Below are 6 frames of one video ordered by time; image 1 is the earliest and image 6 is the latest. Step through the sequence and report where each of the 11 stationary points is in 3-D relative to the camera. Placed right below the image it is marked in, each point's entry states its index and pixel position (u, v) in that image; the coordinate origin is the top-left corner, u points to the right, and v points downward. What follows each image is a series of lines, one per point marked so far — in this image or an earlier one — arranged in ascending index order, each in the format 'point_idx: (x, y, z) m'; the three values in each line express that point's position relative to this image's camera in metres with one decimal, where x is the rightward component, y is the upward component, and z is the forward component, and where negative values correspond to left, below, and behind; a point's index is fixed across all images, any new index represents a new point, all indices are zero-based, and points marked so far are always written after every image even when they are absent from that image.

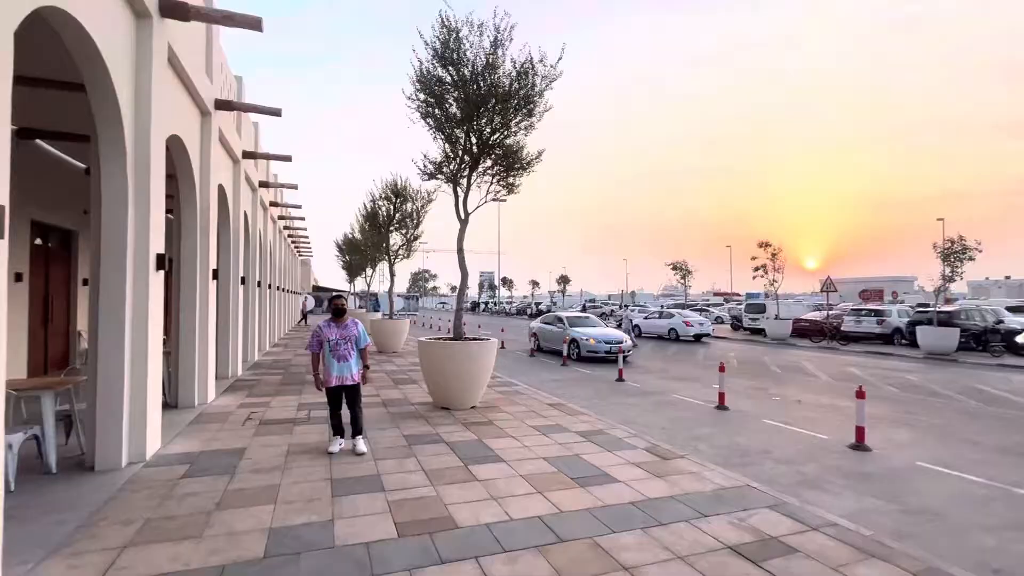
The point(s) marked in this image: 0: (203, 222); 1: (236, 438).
0: (-4.5, +1.0, +8.2) m
1: (-3.2, -1.7, +6.5) m
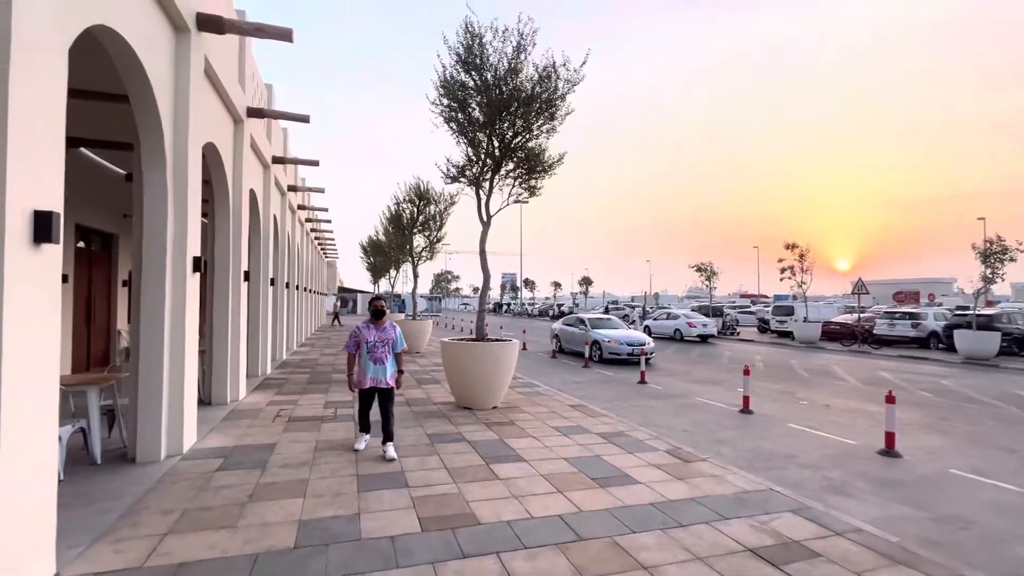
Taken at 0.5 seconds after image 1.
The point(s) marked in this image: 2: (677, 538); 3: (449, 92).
0: (-4.2, +0.9, +8.5) m
1: (-3.0, -1.7, +6.7) m
2: (+1.3, -1.9, +4.3) m
3: (-1.2, +3.5, +10.0) m
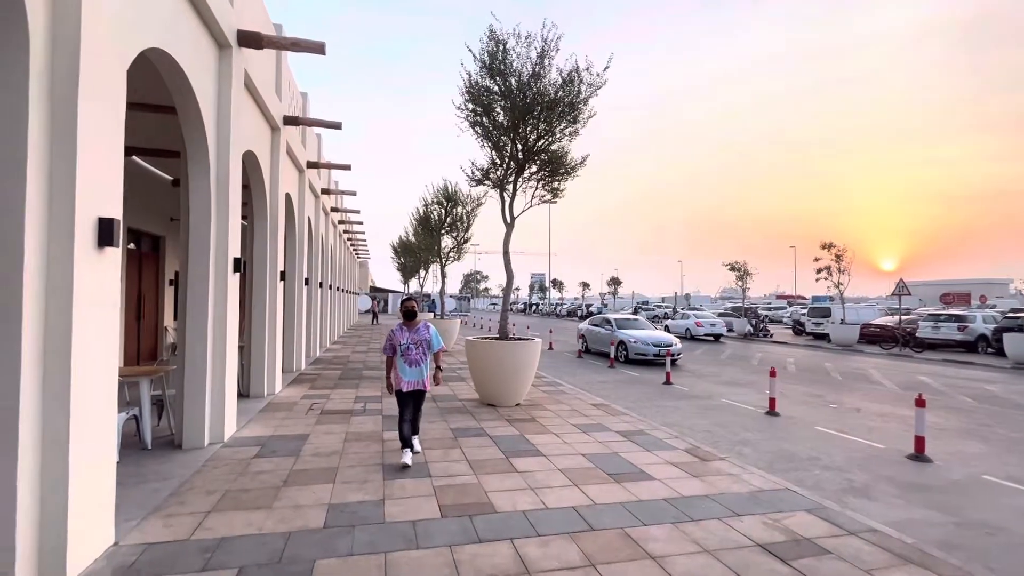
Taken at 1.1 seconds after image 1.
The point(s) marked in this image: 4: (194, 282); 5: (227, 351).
0: (-3.8, +0.9, +8.9) m
1: (-2.7, -1.7, +7.1) m
2: (+1.4, -2.0, +4.5) m
3: (-0.7, +3.5, +10.3) m
4: (-3.4, +0.1, +6.0) m
5: (-3.2, -0.7, +6.3) m
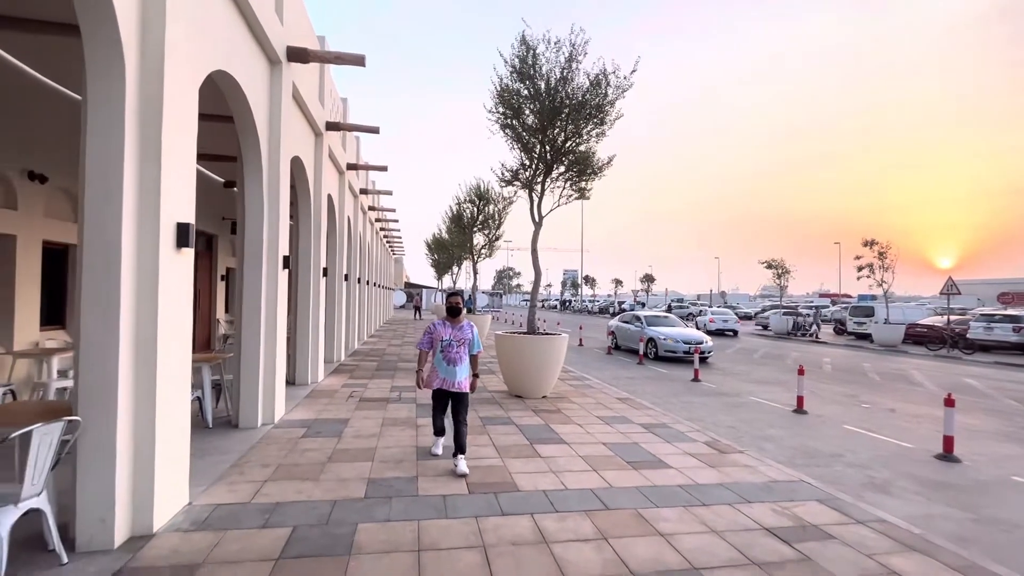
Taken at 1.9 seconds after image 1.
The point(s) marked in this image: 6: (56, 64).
0: (-3.3, +1.0, +9.5) m
1: (-2.3, -1.7, +7.6) m
2: (+1.6, -1.9, +4.8) m
3: (-0.2, +3.6, +10.7) m
4: (-3.1, +0.1, +6.5) m
5: (-2.9, -0.7, +6.9) m
6: (-5.2, +2.7, +6.4) m
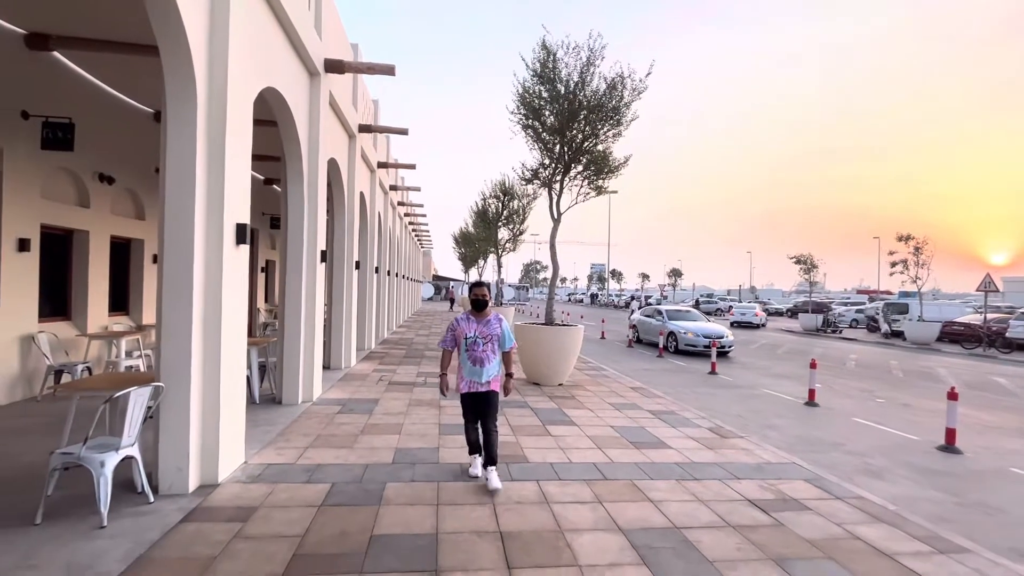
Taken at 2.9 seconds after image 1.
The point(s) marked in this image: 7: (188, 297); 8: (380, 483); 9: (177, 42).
0: (-3.0, +1.2, +10.2) m
1: (-2.1, -1.6, +8.4) m
2: (+1.7, -1.9, +5.3) m
3: (+0.3, +3.7, +11.2) m
4: (-2.9, +0.2, +7.3) m
5: (-2.7, -0.6, +7.6) m
6: (-5.0, +2.8, +7.2) m
7: (-2.4, -0.1, +4.2) m
8: (-1.1, -1.6, +4.6) m
9: (-2.5, +1.8, +4.2) m
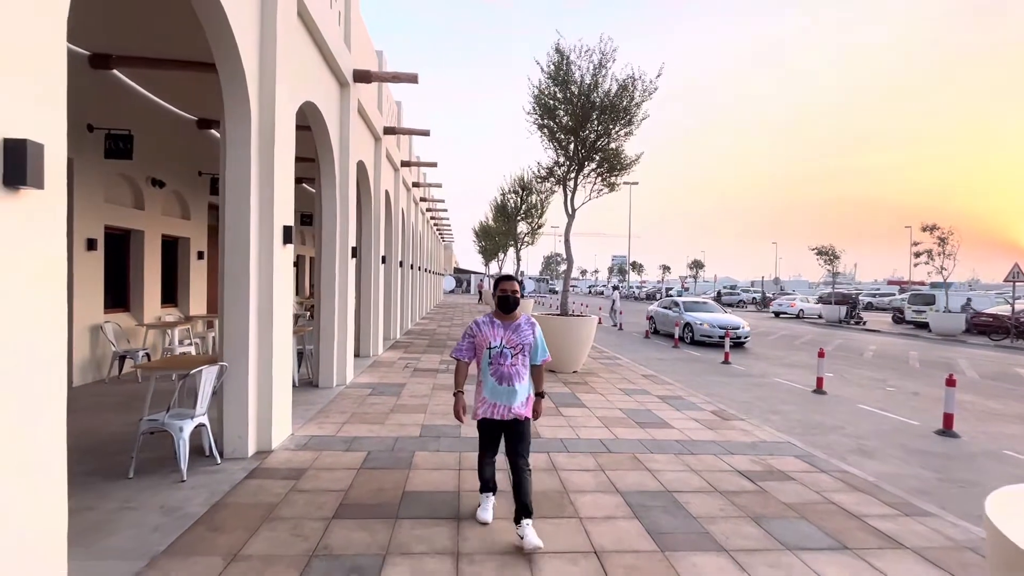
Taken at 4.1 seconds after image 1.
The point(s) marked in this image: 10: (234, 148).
0: (-2.7, +1.3, +11.0) m
1: (-1.8, -1.5, +9.1) m
2: (+1.8, -1.8, +5.9) m
3: (+0.6, +3.9, +11.8) m
4: (-2.7, +0.3, +8.0) m
5: (-2.5, -0.5, +8.3) m
6: (-4.8, +2.9, +8.0) m
7: (-2.3, 0.0, +4.9) m
8: (-1.0, -1.6, +5.3) m
9: (-2.4, +1.9, +4.9) m
10: (-2.5, +1.2, +5.0) m
